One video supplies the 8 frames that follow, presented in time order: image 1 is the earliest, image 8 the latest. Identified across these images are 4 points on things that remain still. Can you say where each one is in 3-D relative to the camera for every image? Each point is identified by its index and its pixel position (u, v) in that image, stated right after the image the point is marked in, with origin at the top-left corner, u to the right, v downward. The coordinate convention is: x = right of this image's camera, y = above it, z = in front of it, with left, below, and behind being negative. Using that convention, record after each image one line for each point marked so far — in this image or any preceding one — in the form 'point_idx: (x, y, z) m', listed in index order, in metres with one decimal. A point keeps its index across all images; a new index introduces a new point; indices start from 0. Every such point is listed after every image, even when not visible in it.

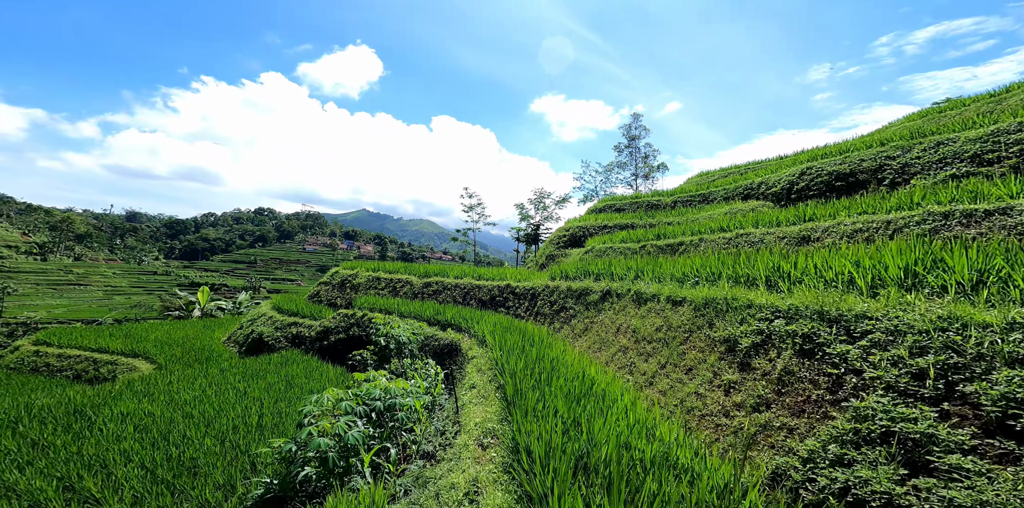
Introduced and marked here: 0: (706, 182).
0: (+6.9, +2.5, +16.6) m
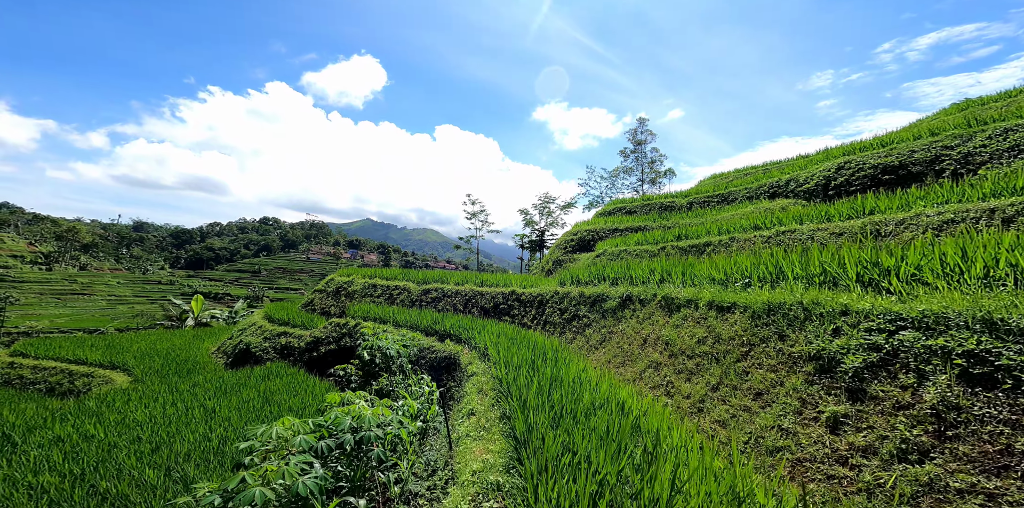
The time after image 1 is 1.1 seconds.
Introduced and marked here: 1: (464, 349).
0: (+7.0, +2.3, +15.6) m
1: (-0.9, -1.7, +8.2) m
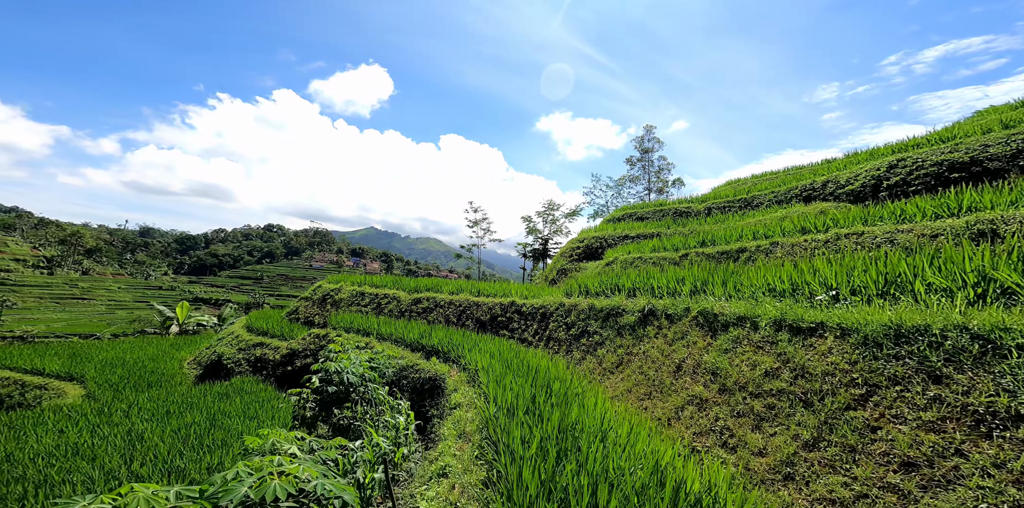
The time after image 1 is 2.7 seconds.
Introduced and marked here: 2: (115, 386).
0: (+7.1, +2.0, +14.4) m
1: (-0.9, -1.7, +7.0) m
2: (-10.1, -3.4, +11.7) m
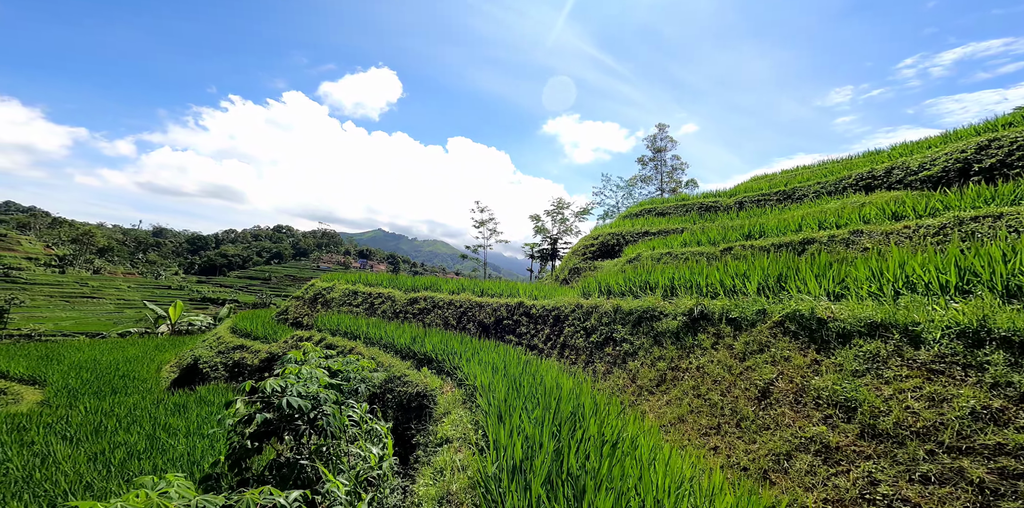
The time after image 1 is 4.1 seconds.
0: (+7.3, +2.0, +13.0) m
1: (-0.8, -1.6, +5.6) m
2: (-9.9, -3.2, +10.6) m
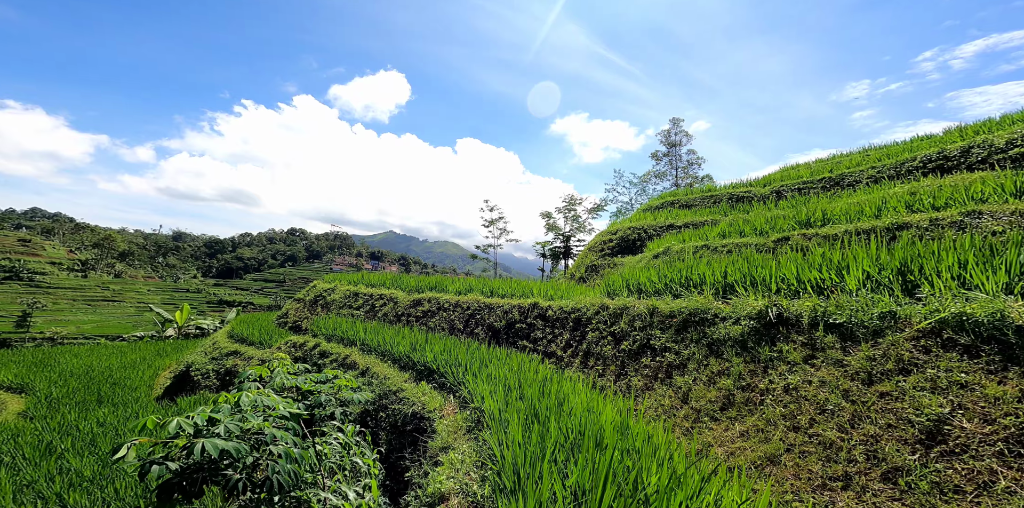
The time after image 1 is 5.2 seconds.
0: (+7.6, +2.2, +11.8) m
1: (-0.6, -1.5, +4.7) m
2: (-9.6, -3.2, +9.8) m
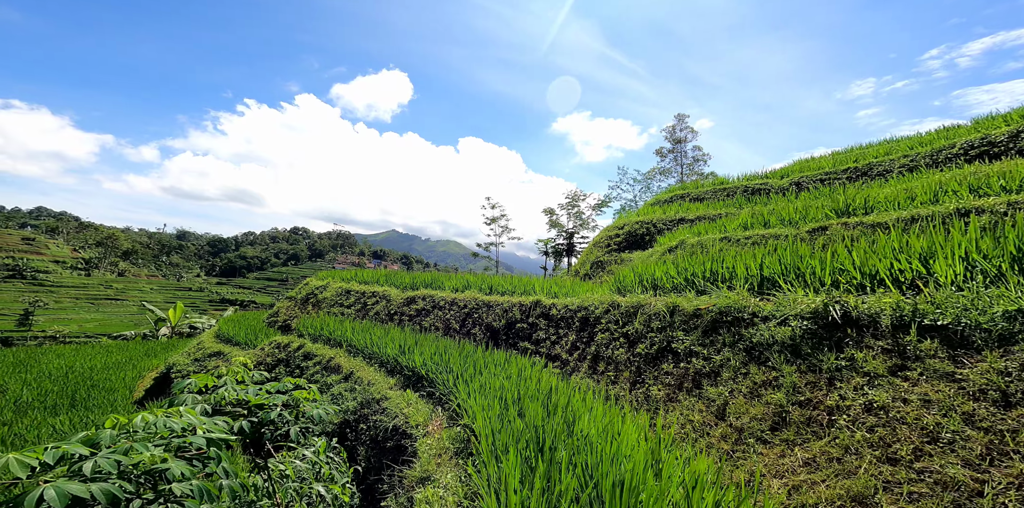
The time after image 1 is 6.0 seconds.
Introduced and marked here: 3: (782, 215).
0: (+7.6, +2.3, +11.1) m
1: (-0.7, -1.4, +4.0) m
2: (-9.6, -3.0, +9.2) m
3: (+3.6, +0.5, +6.3) m
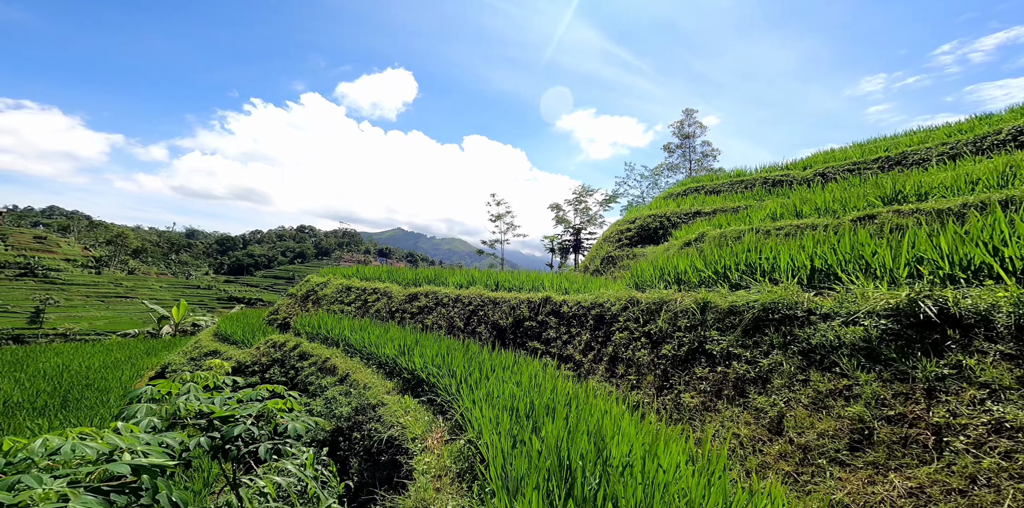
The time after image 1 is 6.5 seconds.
0: (+7.8, +2.4, +10.5) m
1: (-0.6, -1.3, +3.6) m
2: (-9.5, -3.0, +8.8) m
3: (+3.8, +0.6, +5.8) m
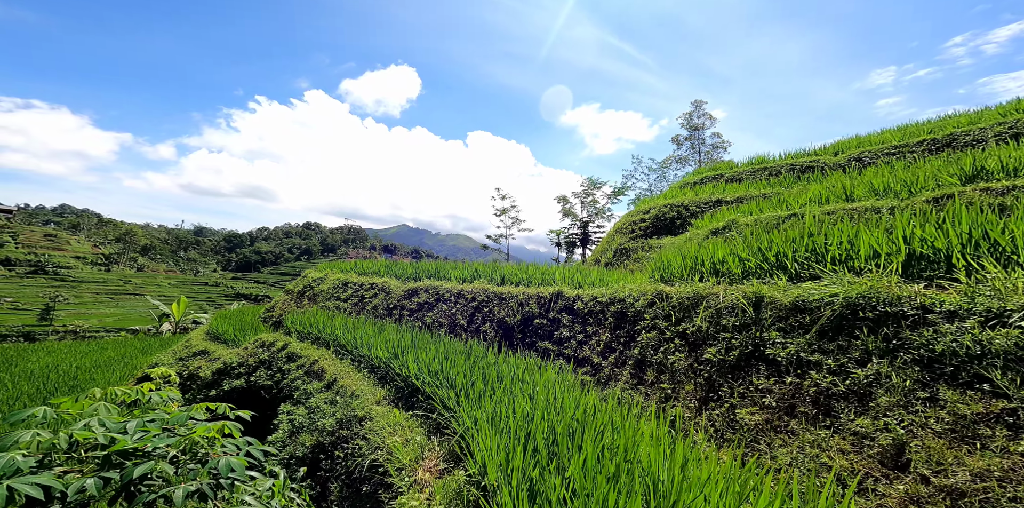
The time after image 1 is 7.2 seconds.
0: (+7.9, +2.6, +9.7) m
1: (-0.5, -1.2, +2.9) m
2: (-9.3, -2.8, +8.3) m
3: (+3.8, +0.8, +5.0) m
